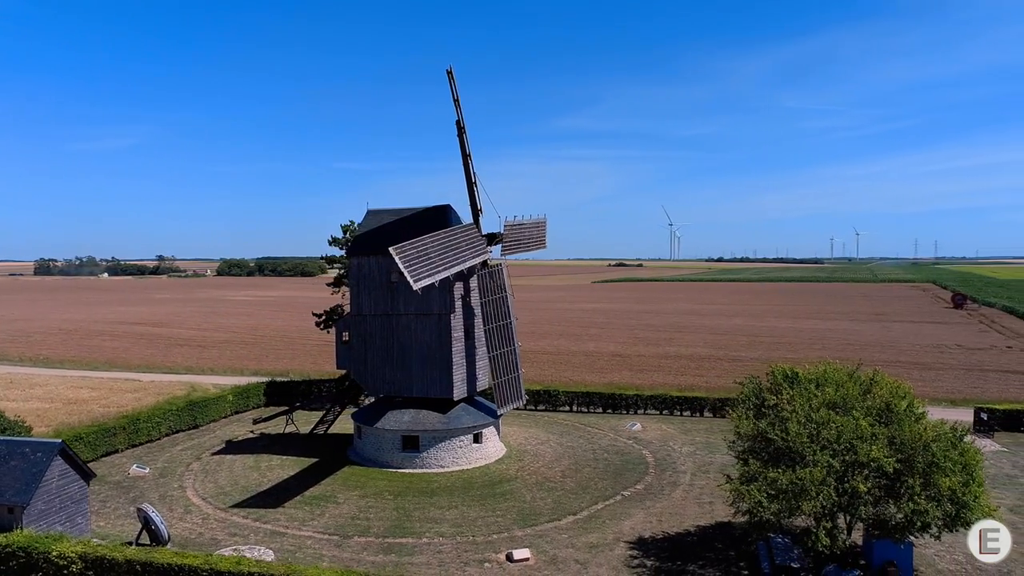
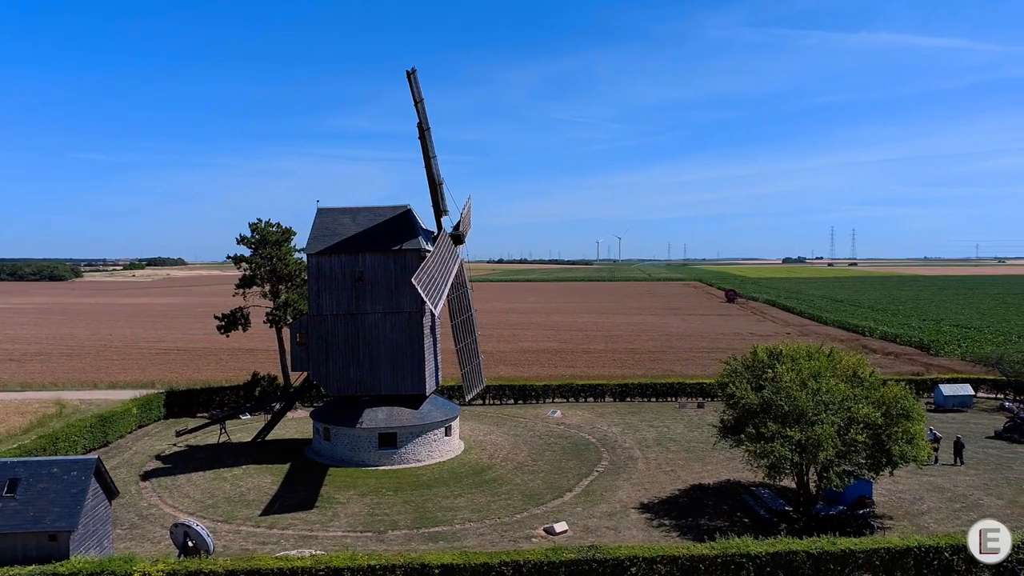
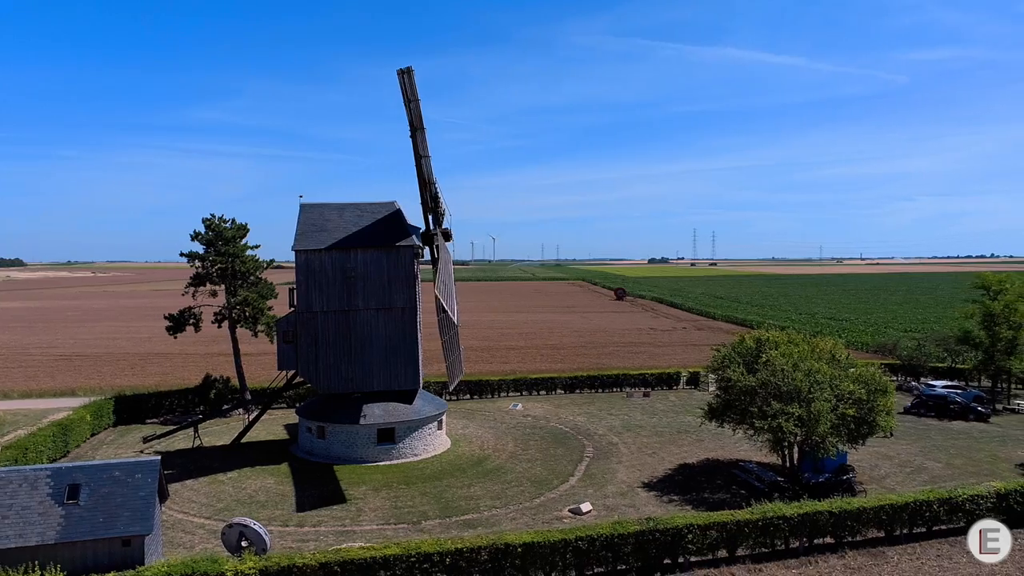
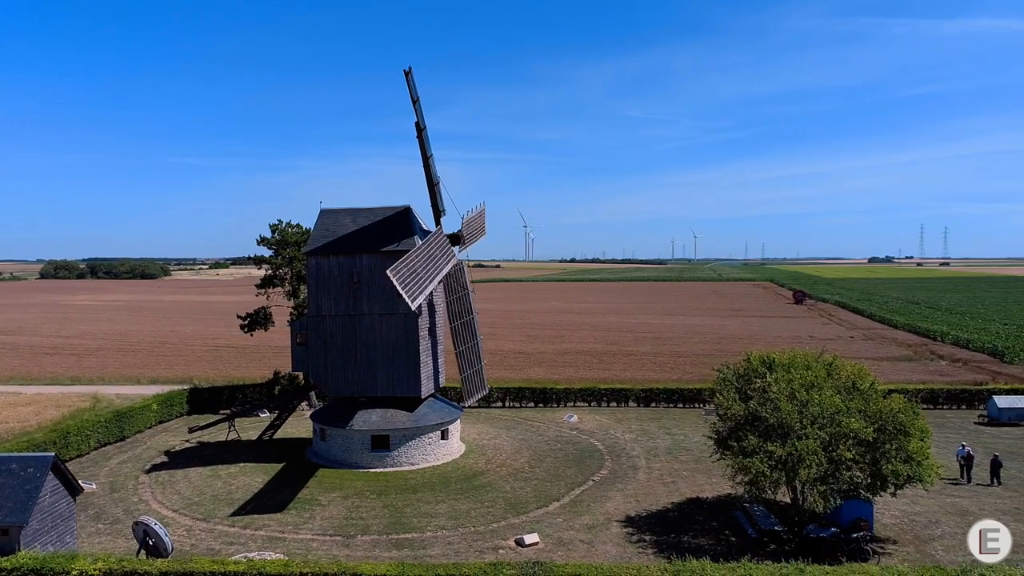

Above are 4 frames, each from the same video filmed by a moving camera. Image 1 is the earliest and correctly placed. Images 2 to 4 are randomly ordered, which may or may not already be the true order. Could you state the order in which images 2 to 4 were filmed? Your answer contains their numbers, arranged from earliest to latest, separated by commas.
4, 2, 3
